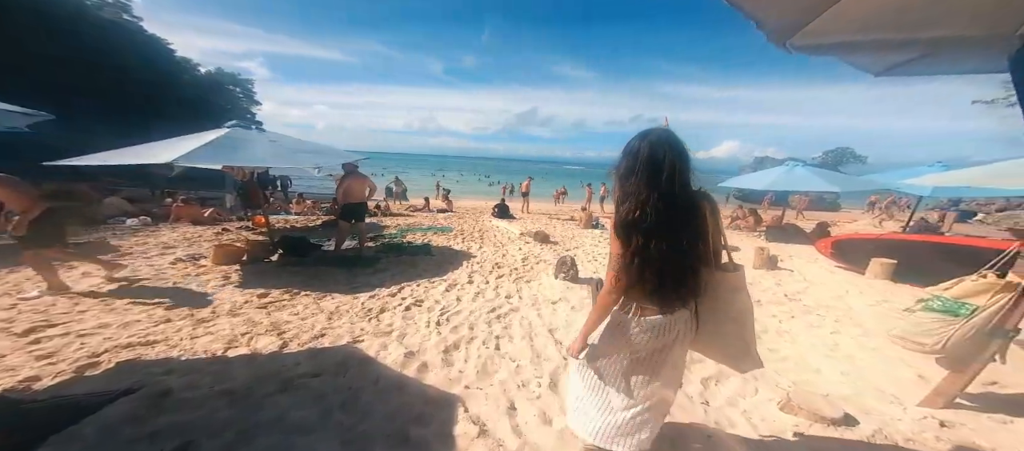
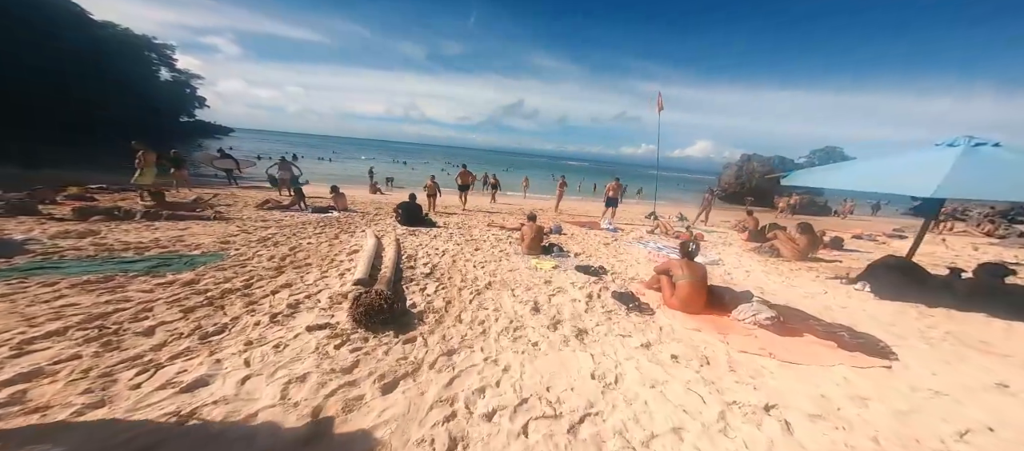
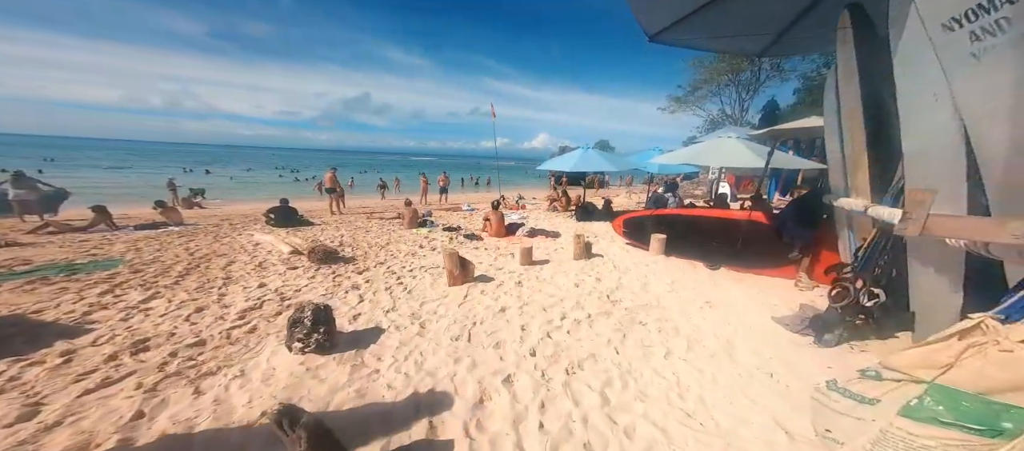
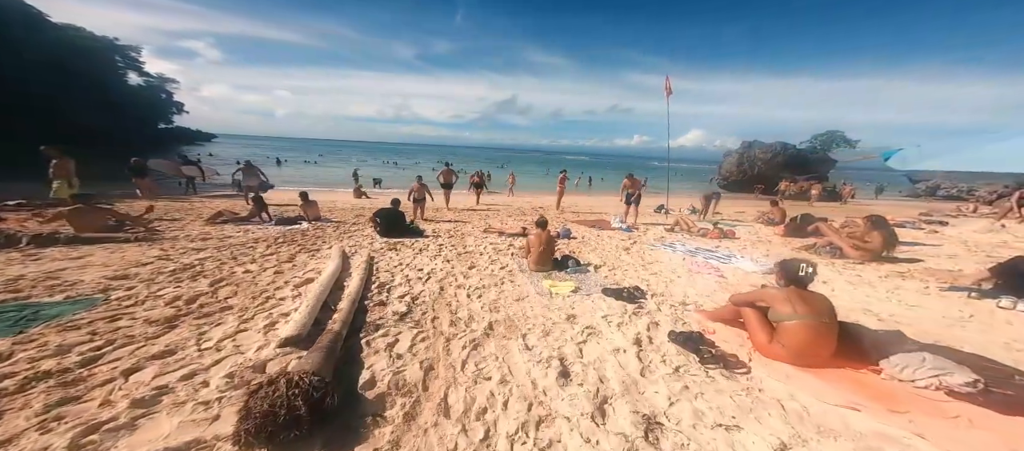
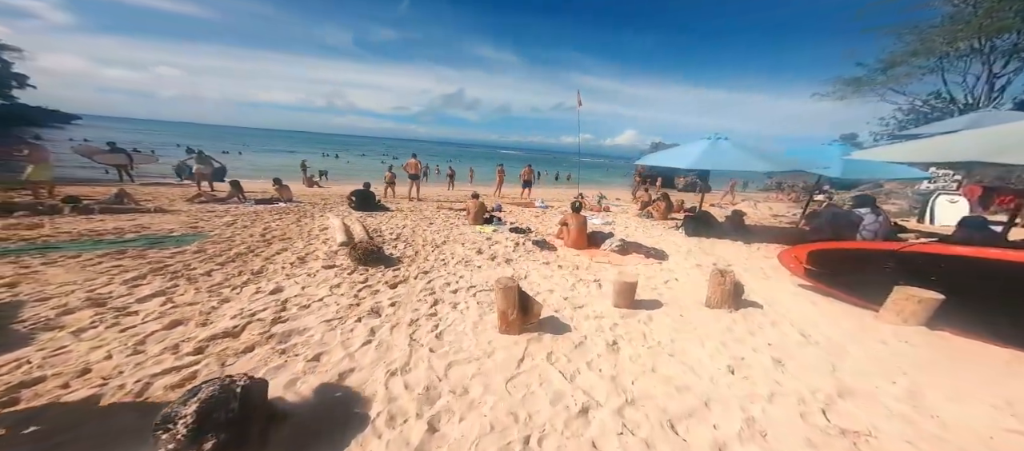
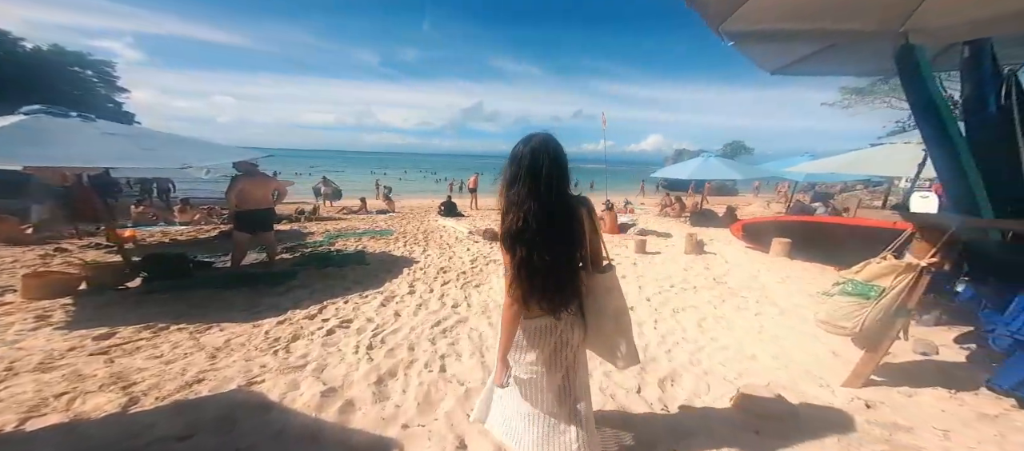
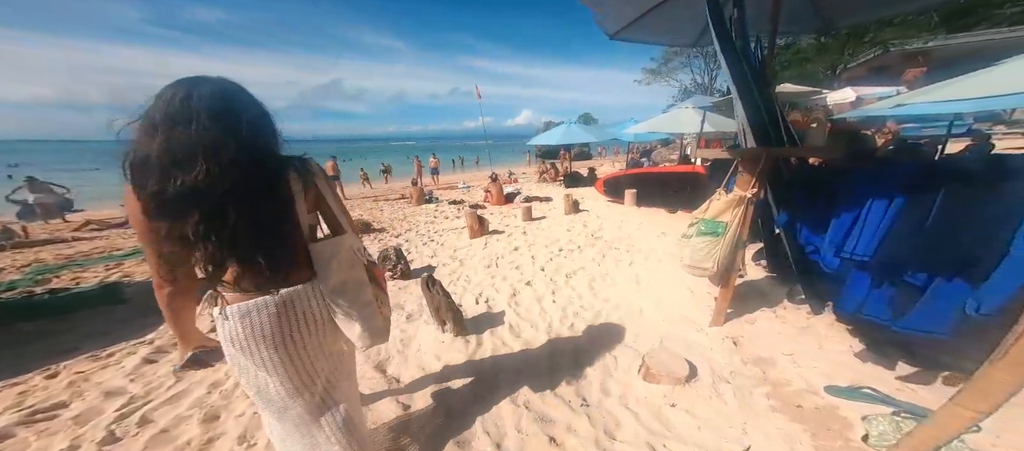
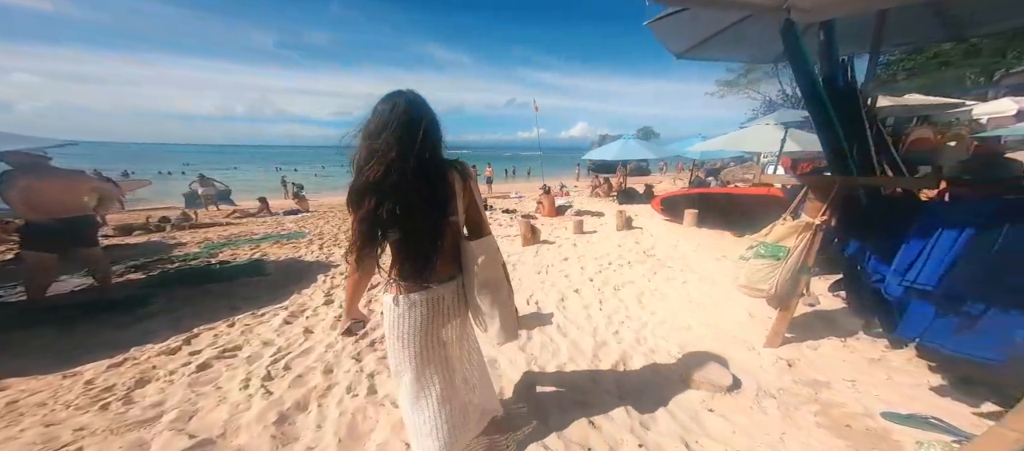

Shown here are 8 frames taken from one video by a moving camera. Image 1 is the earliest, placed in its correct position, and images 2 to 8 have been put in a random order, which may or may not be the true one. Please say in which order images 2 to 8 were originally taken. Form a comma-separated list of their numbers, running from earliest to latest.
6, 8, 7, 3, 5, 2, 4
